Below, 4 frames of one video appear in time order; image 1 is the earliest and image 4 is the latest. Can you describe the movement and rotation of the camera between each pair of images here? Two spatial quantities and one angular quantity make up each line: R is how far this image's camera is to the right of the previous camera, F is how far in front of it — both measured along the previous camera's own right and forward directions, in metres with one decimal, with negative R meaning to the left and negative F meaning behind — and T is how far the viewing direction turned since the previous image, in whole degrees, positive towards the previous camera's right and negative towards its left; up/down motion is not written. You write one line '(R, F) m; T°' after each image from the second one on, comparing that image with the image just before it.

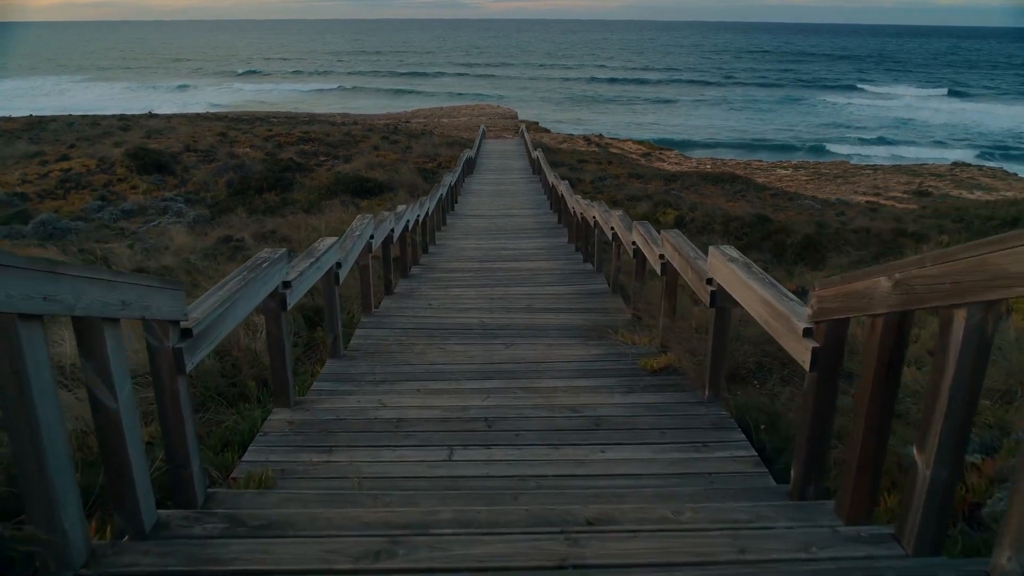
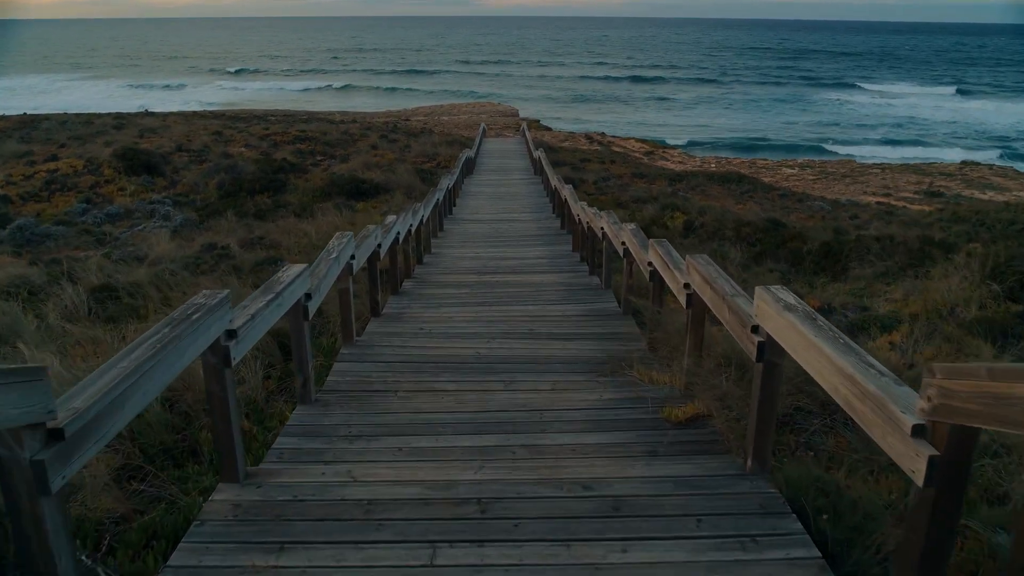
(0.0, +0.6) m; 0°
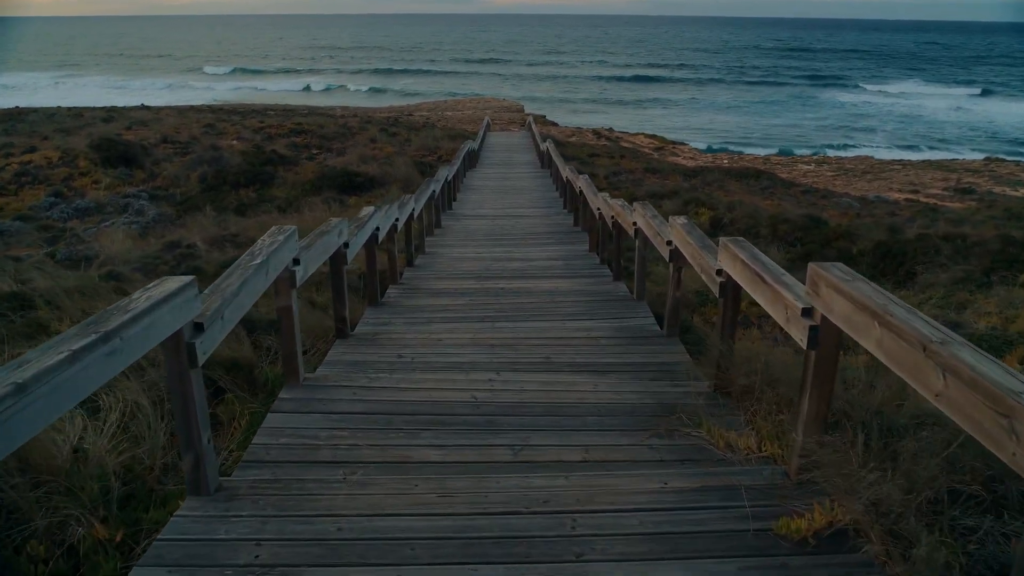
(0.0, +1.3) m; 0°
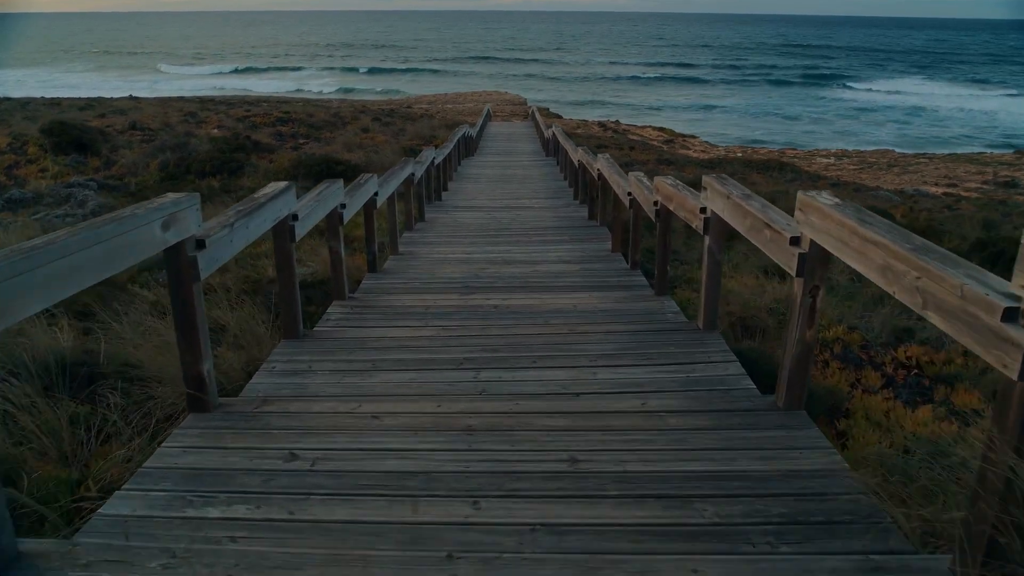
(0.0, +1.8) m; 0°
